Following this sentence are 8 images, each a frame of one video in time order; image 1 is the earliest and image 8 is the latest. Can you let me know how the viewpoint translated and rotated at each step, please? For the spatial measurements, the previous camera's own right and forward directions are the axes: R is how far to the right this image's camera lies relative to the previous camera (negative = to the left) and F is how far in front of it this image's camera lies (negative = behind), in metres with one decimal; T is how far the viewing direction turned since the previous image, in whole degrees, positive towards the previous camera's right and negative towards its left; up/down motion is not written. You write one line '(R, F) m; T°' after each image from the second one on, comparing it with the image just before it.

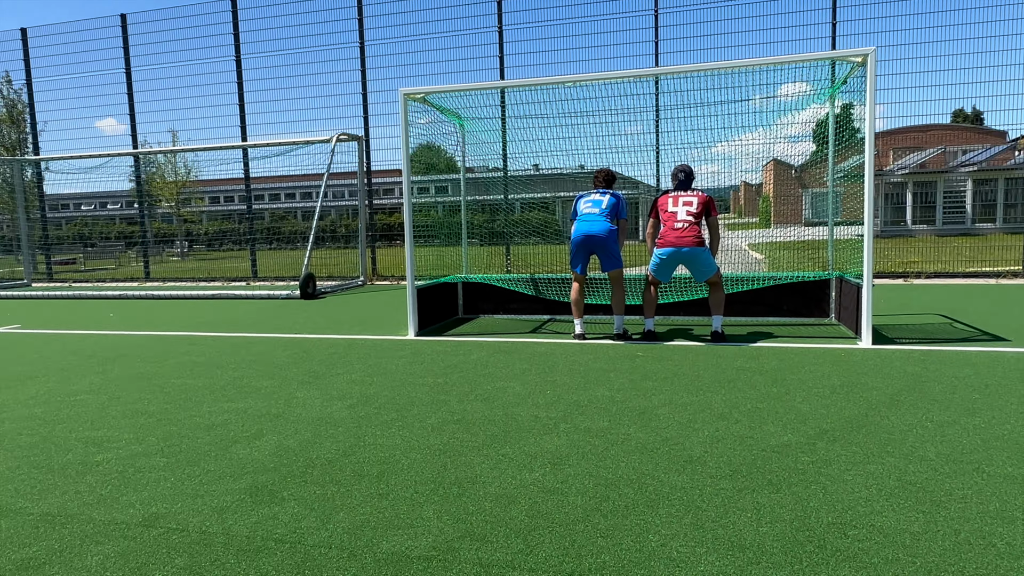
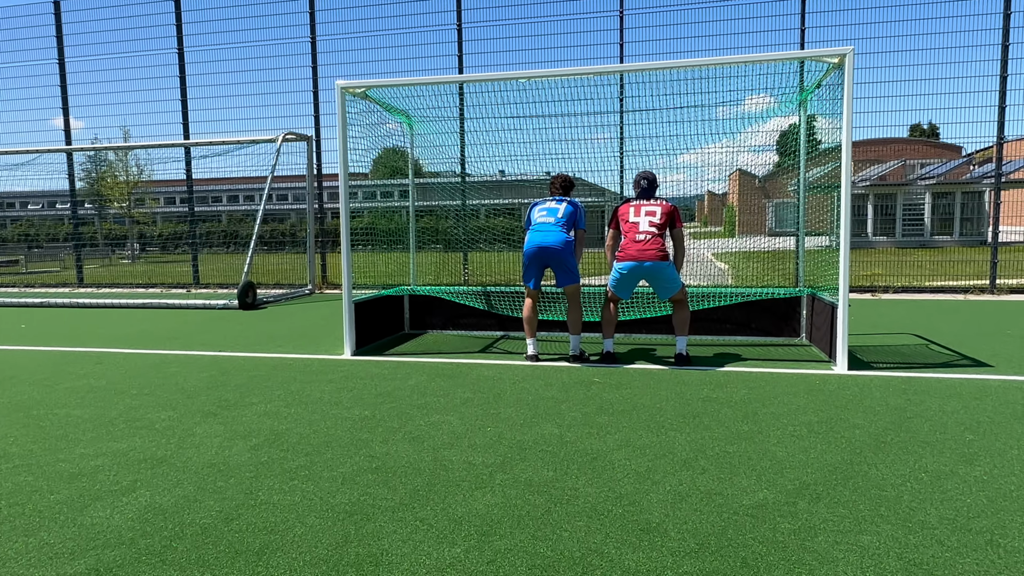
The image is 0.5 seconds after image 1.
(+0.2, +0.5) m; +3°
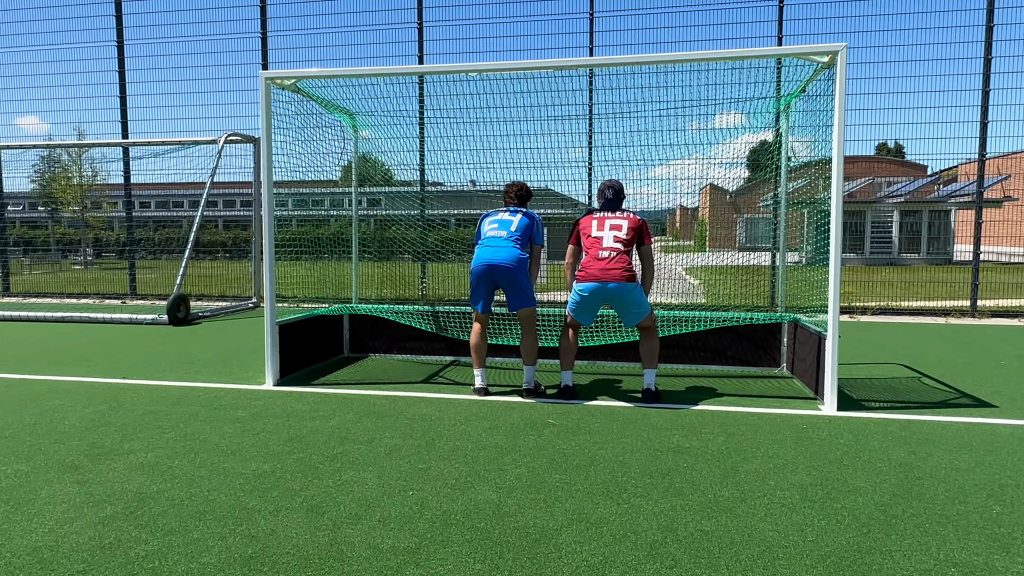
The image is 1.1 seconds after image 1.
(+0.2, +0.6) m; +2°
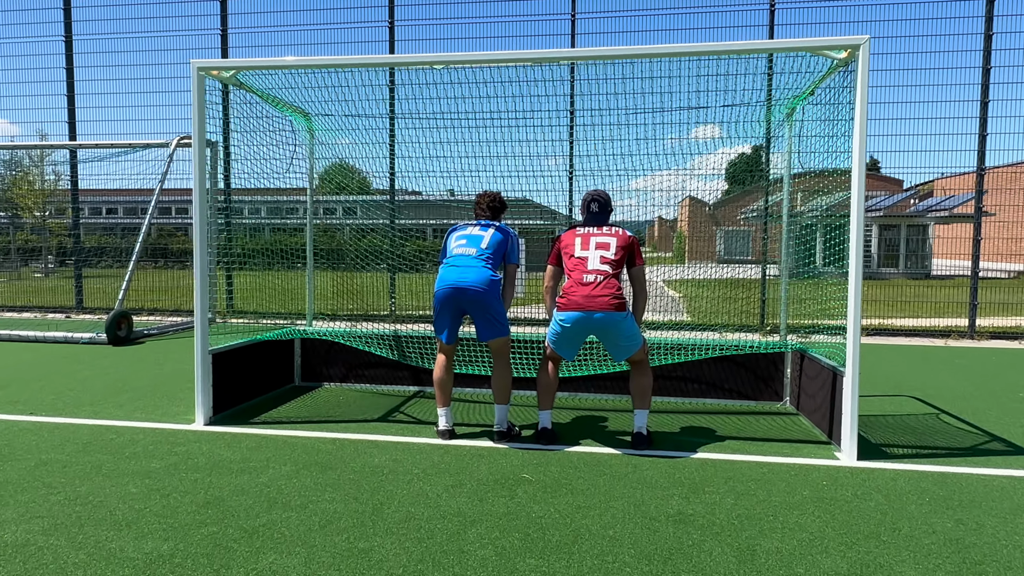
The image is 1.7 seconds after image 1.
(+0.1, +0.6) m; +2°
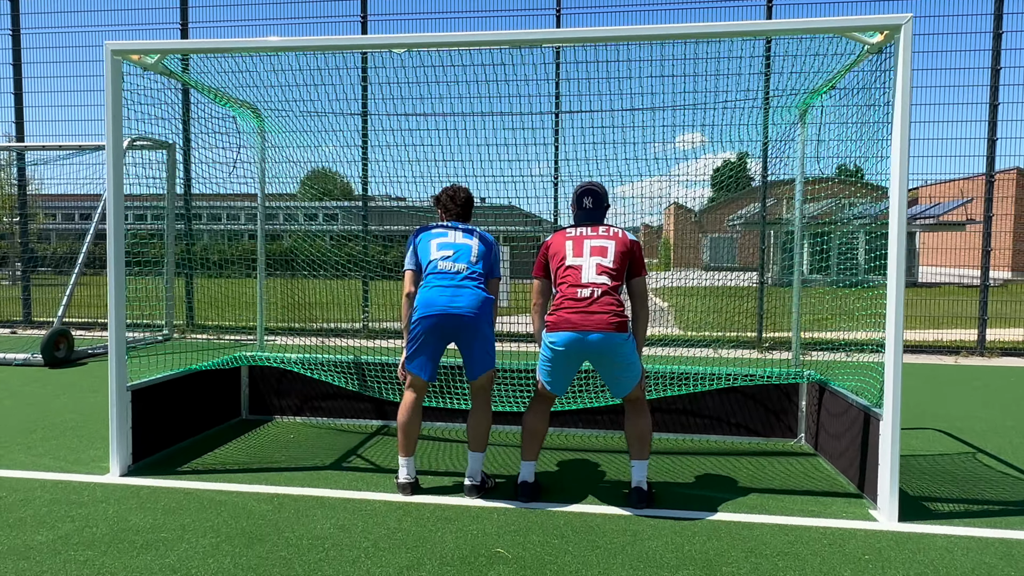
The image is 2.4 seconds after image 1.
(+0.1, +0.6) m; +1°
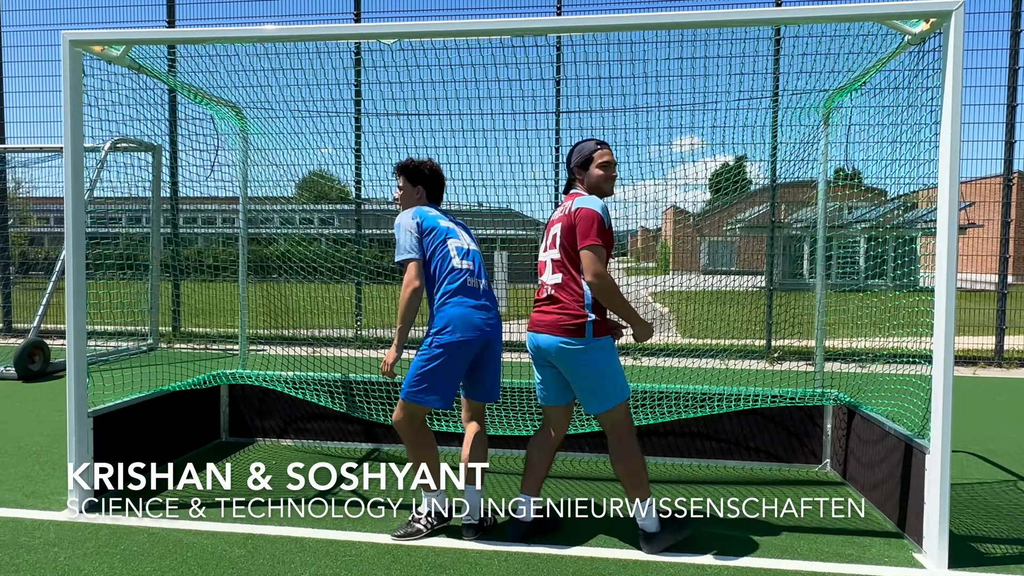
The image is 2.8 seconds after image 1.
(0.0, +0.3) m; 0°
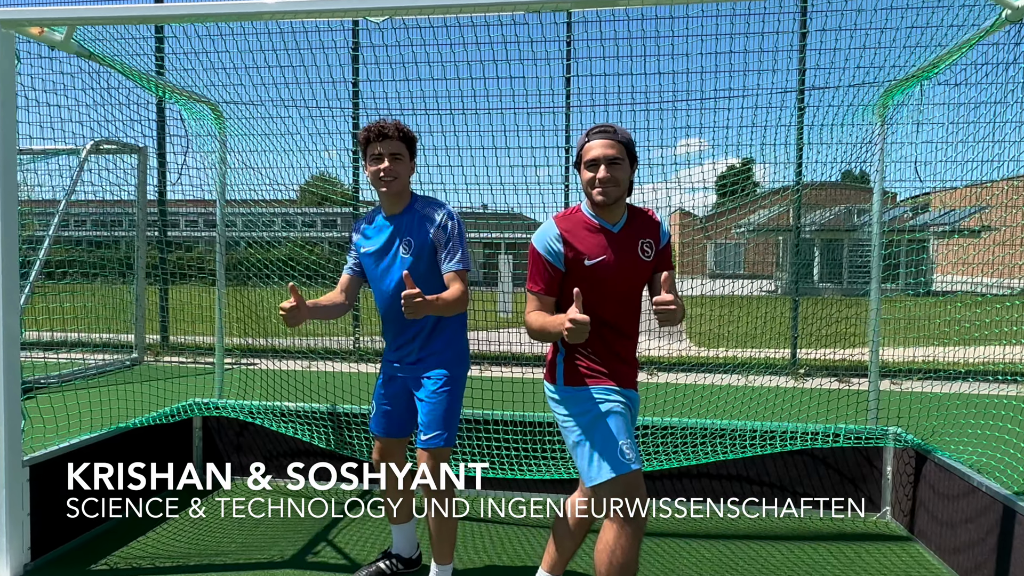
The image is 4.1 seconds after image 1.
(0.0, +0.5) m; 0°
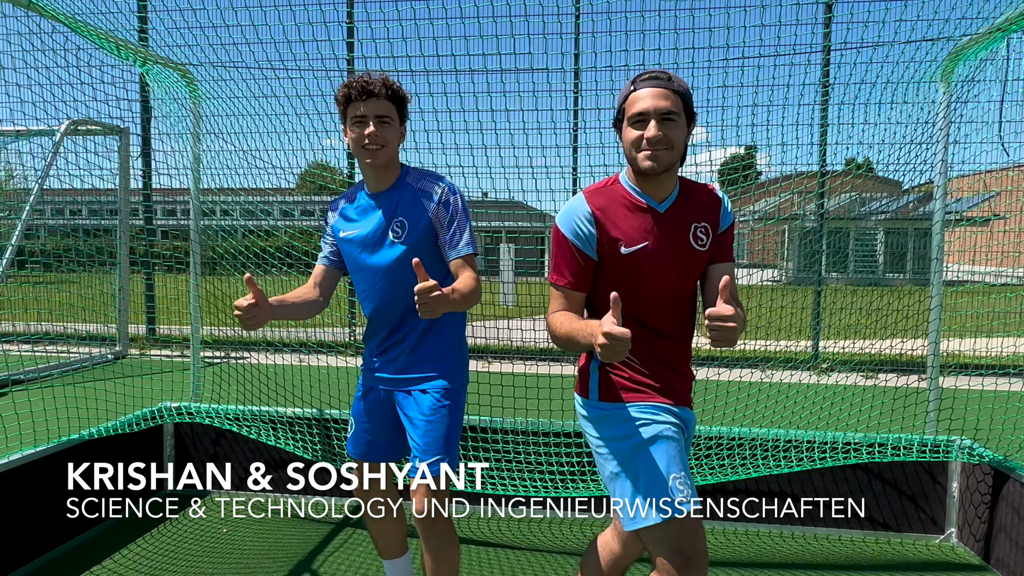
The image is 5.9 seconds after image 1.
(-0.1, +0.4) m; 0°
